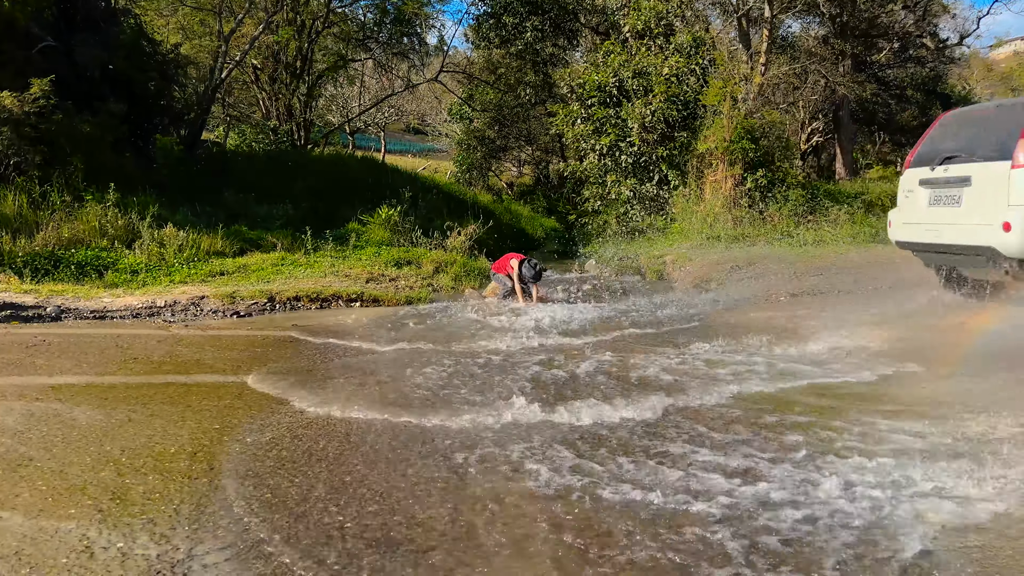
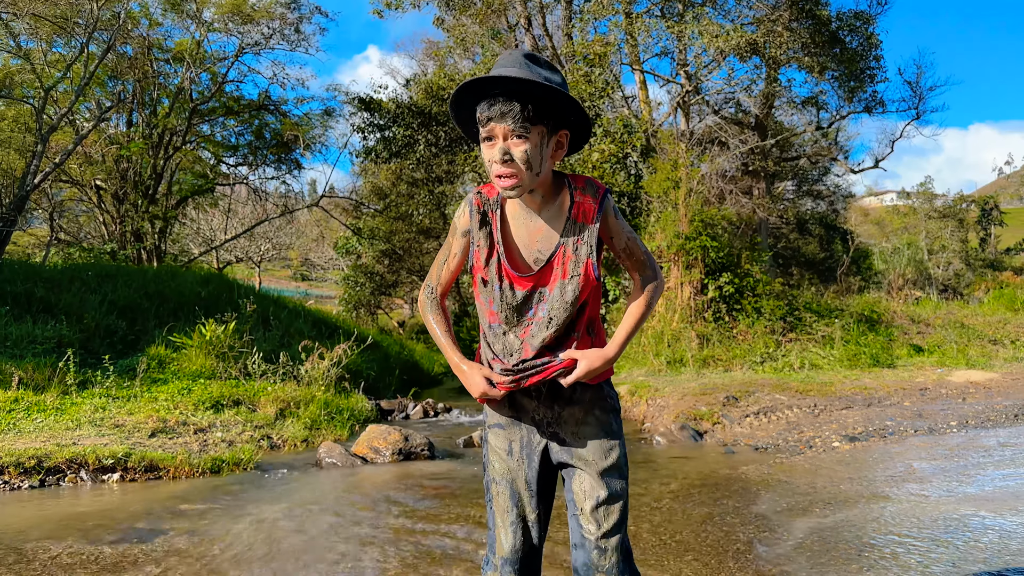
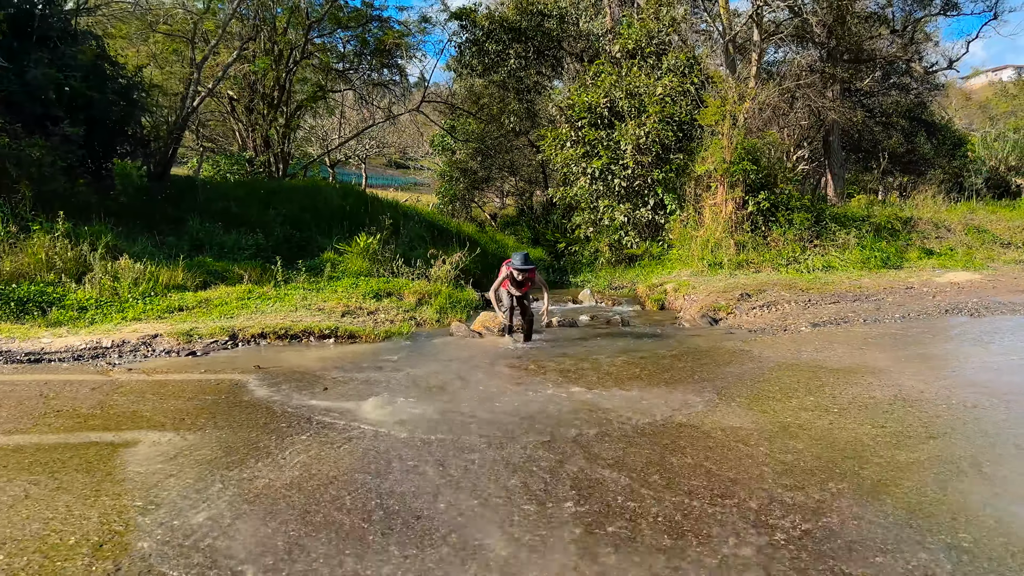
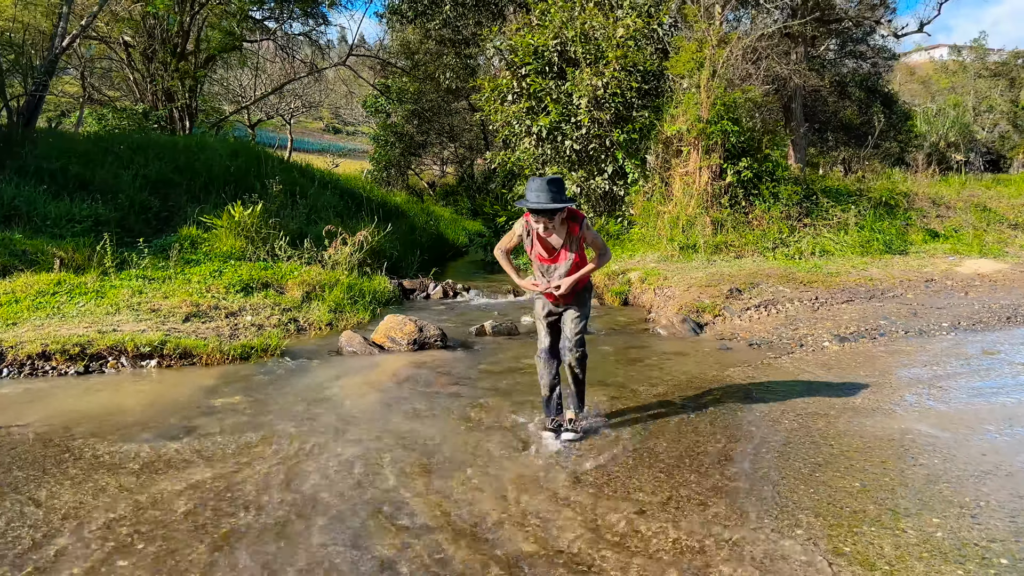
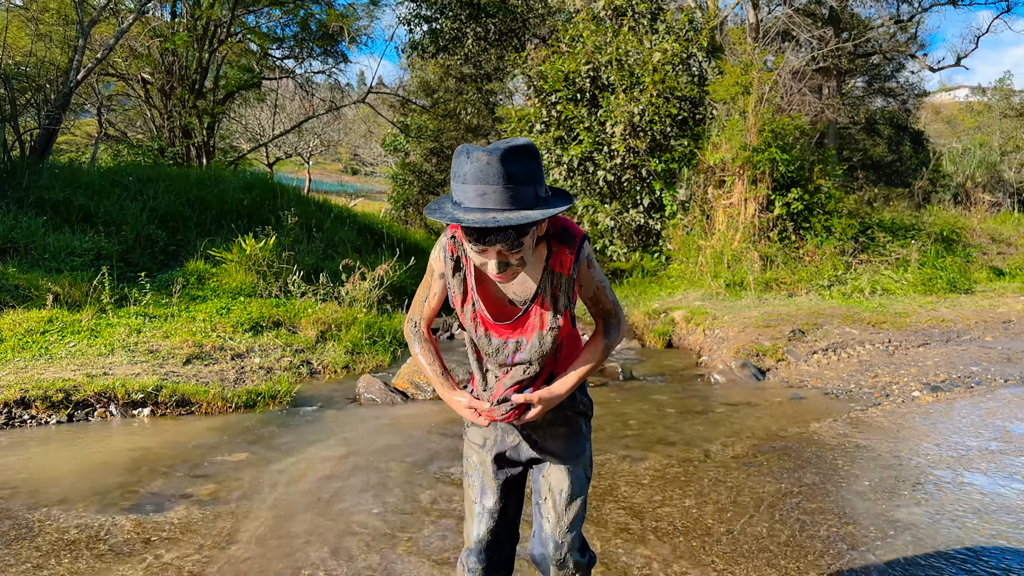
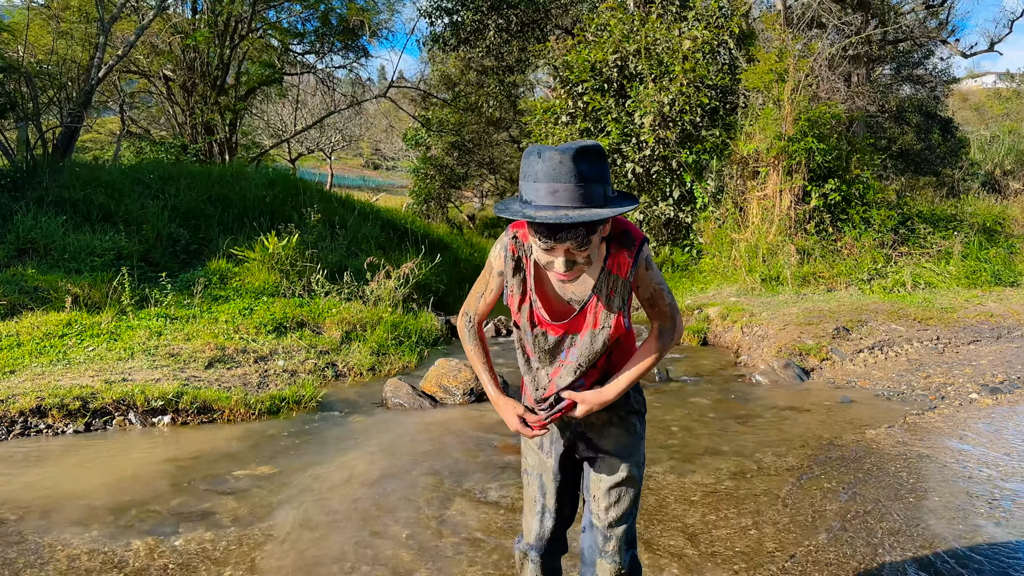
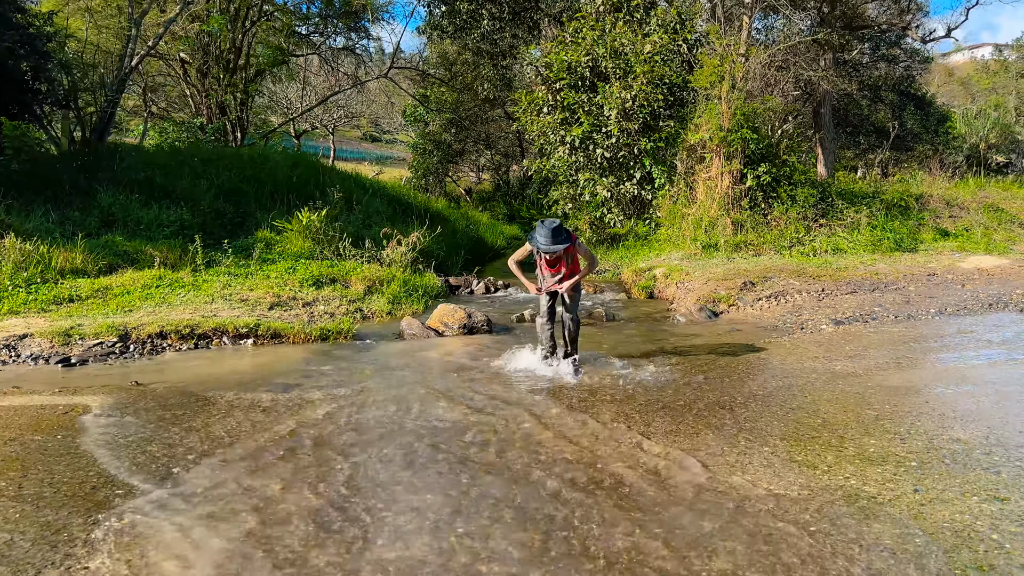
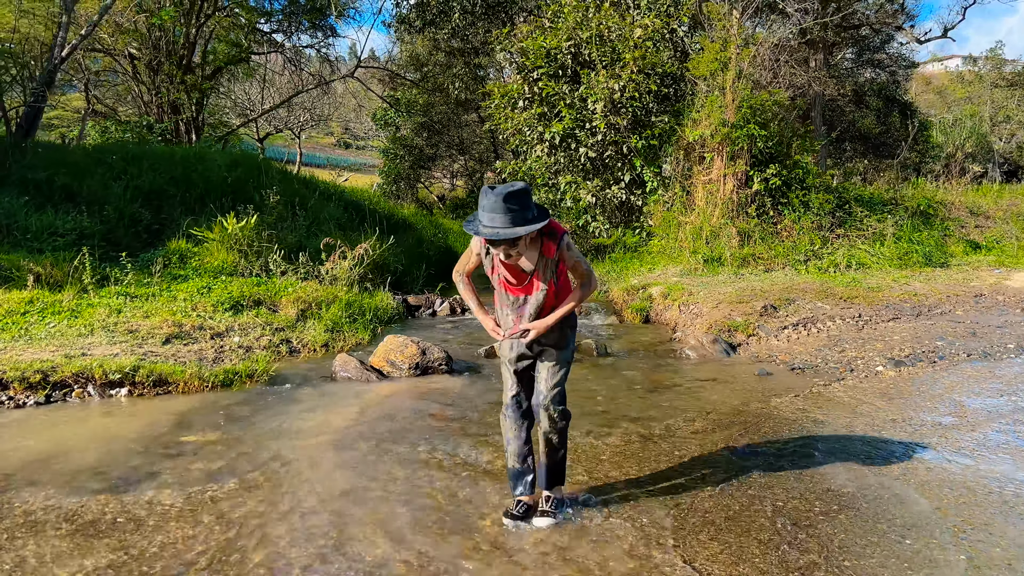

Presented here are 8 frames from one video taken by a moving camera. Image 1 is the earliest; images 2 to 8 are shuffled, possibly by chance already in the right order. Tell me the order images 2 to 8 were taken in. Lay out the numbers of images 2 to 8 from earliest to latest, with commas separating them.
3, 7, 4, 8, 6, 5, 2
